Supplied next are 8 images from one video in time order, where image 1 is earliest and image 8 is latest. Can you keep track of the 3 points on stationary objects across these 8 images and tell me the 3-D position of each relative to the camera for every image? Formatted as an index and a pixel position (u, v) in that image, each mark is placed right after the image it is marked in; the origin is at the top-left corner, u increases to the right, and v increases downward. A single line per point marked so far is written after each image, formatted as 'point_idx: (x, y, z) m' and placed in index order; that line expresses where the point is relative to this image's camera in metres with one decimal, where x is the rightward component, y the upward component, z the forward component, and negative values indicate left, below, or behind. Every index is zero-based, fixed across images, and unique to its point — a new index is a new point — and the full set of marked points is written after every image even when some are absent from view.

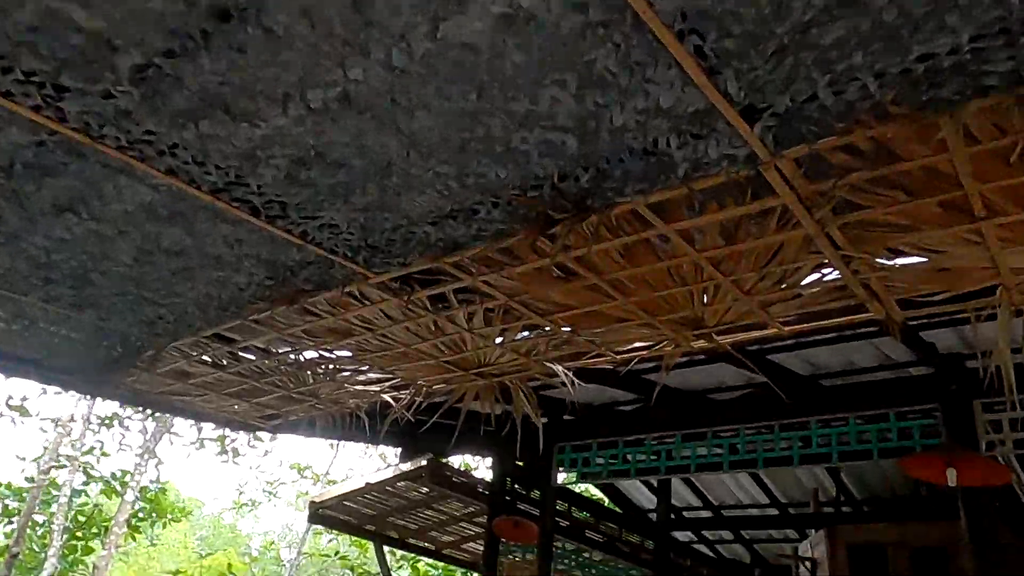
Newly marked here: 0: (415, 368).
0: (-0.3, -0.3, +2.5) m
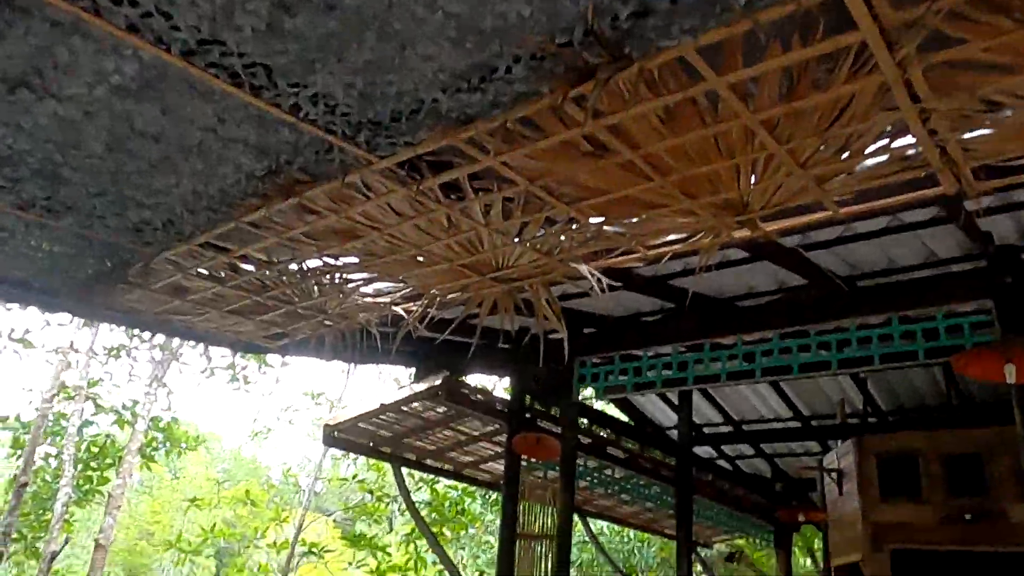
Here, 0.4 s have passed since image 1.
0: (-0.3, 0.0, +2.3) m
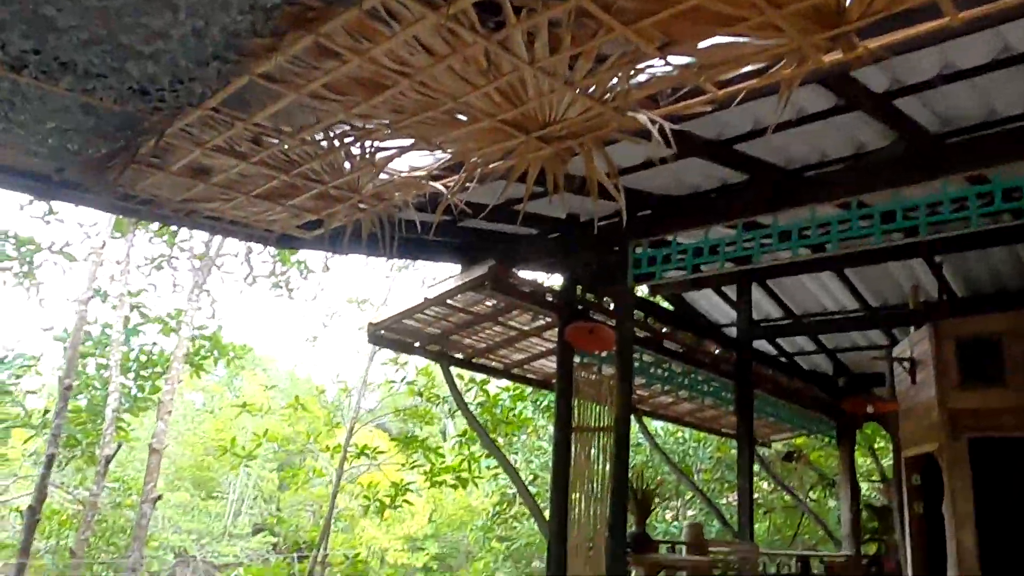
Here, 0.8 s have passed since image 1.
0: (-0.1, +0.4, +2.1) m
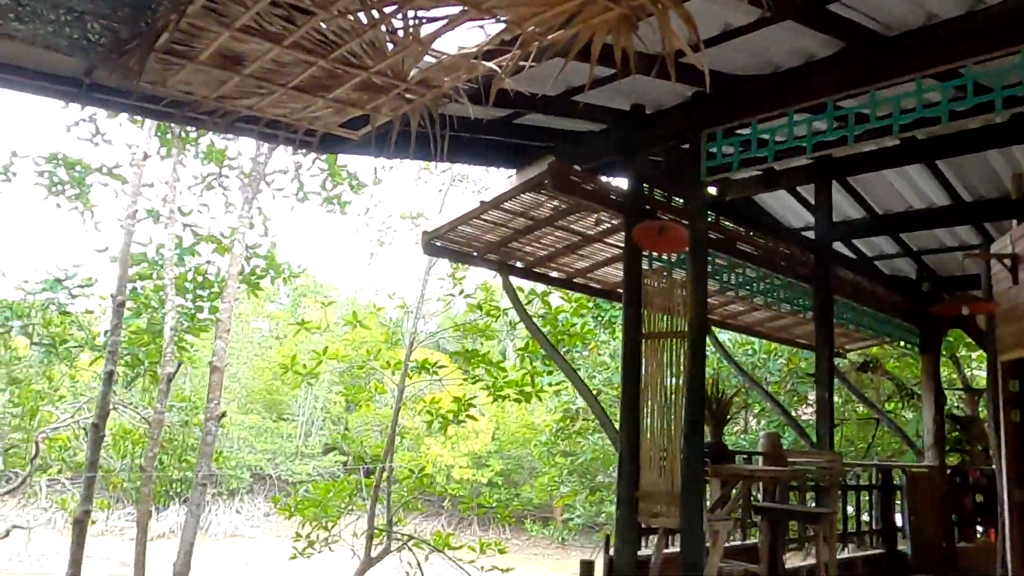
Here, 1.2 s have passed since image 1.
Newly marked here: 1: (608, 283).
0: (0.0, +0.7, +1.8) m
1: (+0.5, 0.0, +4.3) m
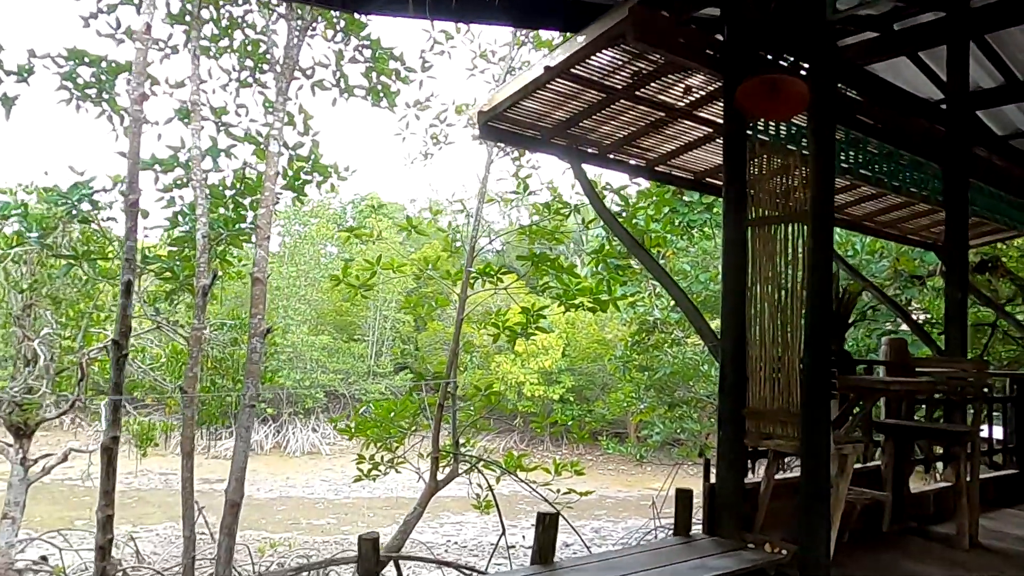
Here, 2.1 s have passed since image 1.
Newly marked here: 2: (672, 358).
0: (+0.1, +1.0, +1.2) m
1: (+0.9, +0.6, +3.7) m
2: (+1.5, -0.7, +7.4) m
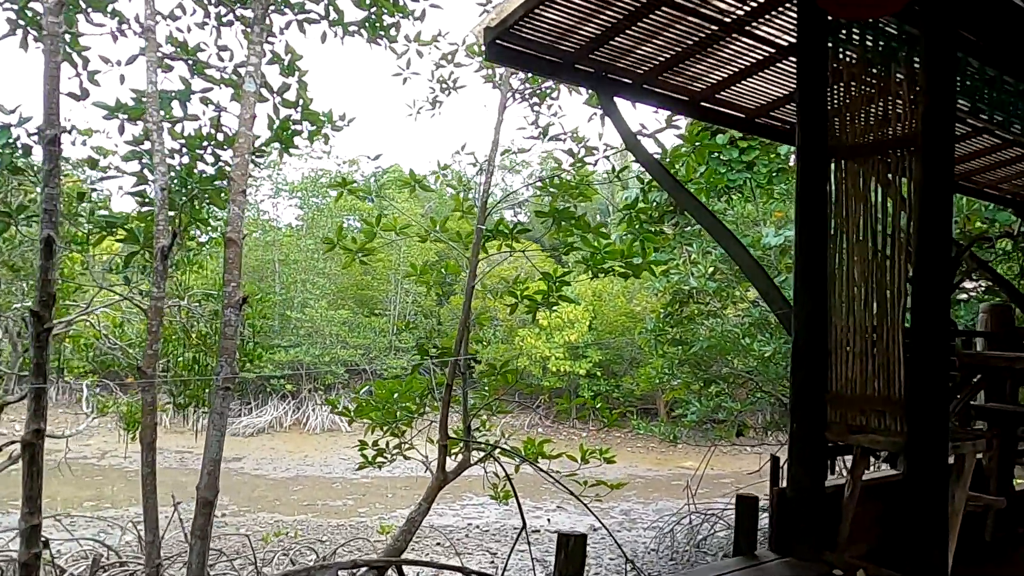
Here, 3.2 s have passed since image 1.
0: (+0.1, +1.0, +0.6) m
1: (+0.9, +0.7, +3.0) m
2: (+1.7, -0.4, +6.8) m
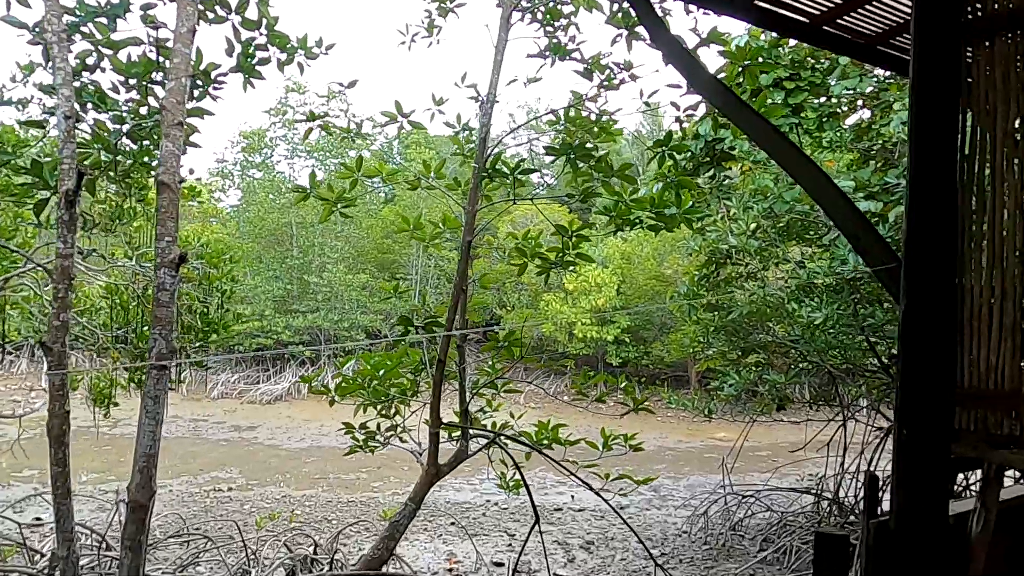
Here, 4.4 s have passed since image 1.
0: (0.0, +1.1, -0.1) m
1: (+0.9, +0.9, +2.4) m
2: (+1.9, -0.1, +6.1) m
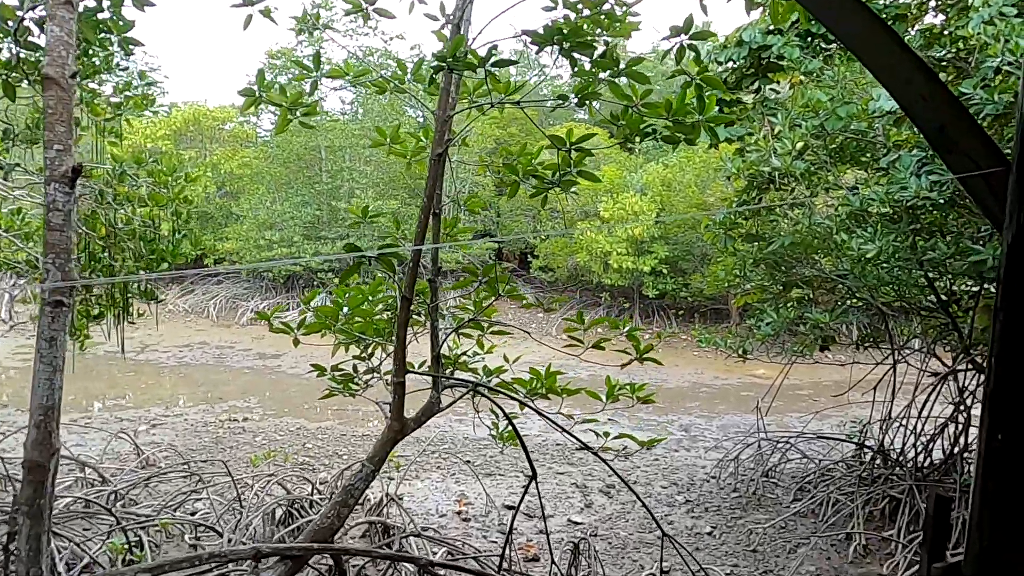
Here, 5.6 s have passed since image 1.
0: (-0.2, +1.0, -0.6) m
1: (+0.9, +1.1, +1.7) m
2: (+2.0, +0.5, +5.5) m
